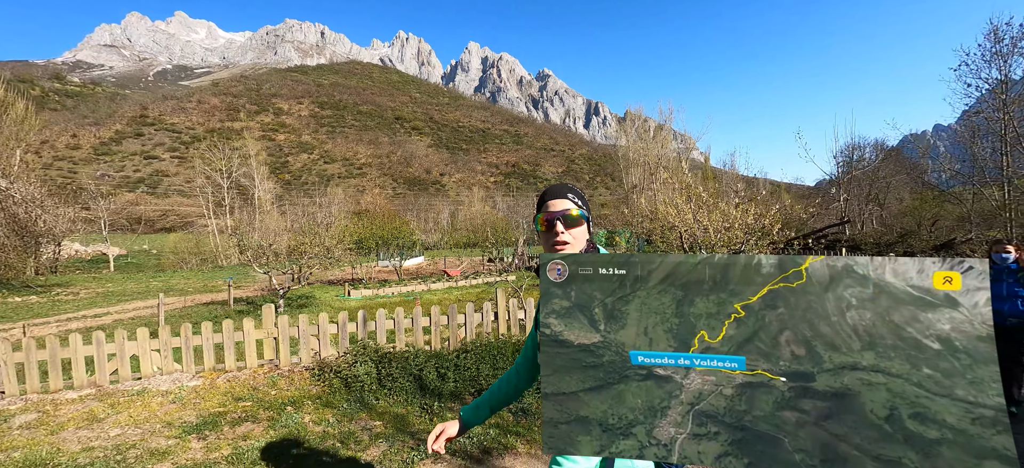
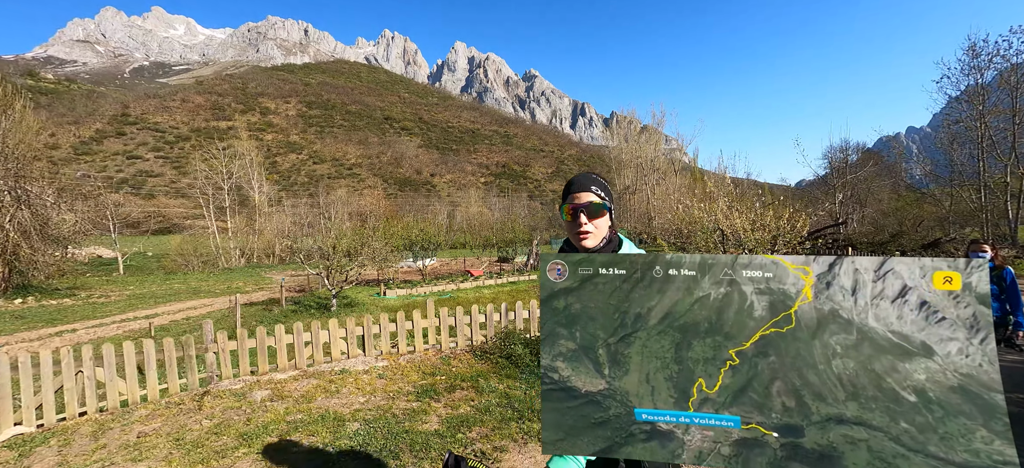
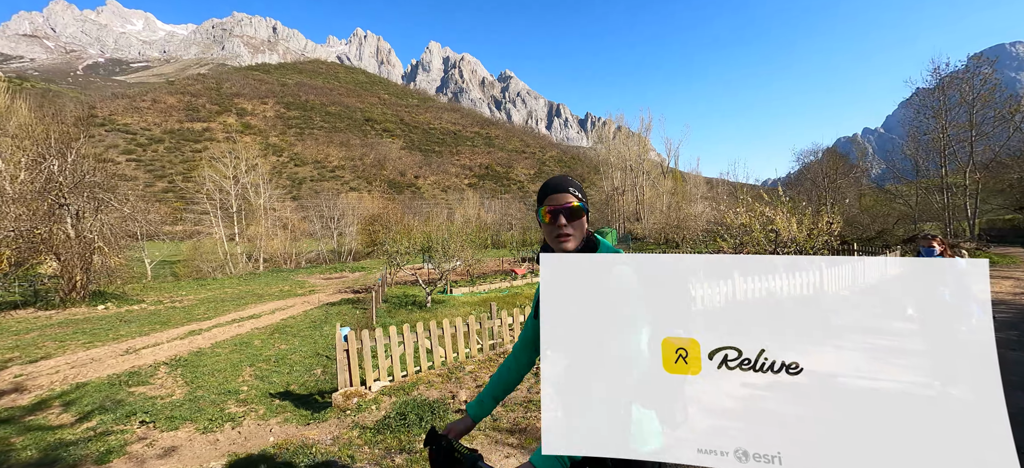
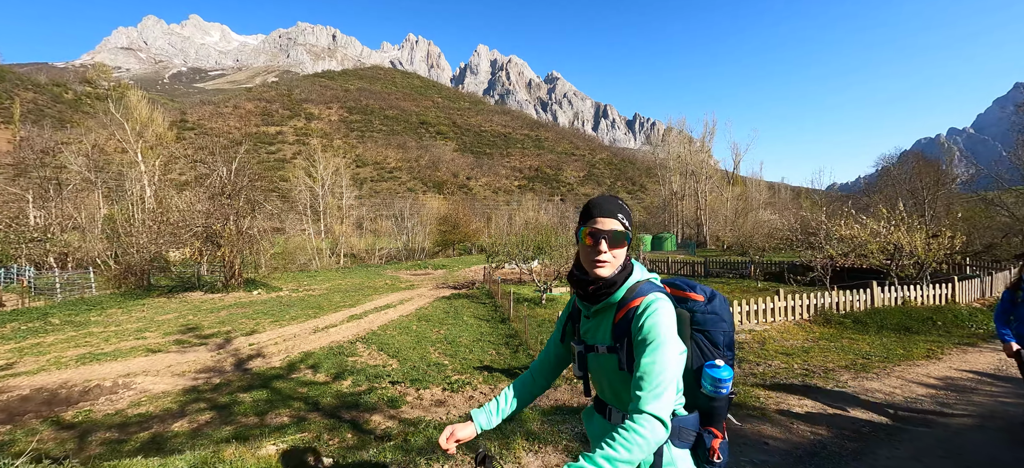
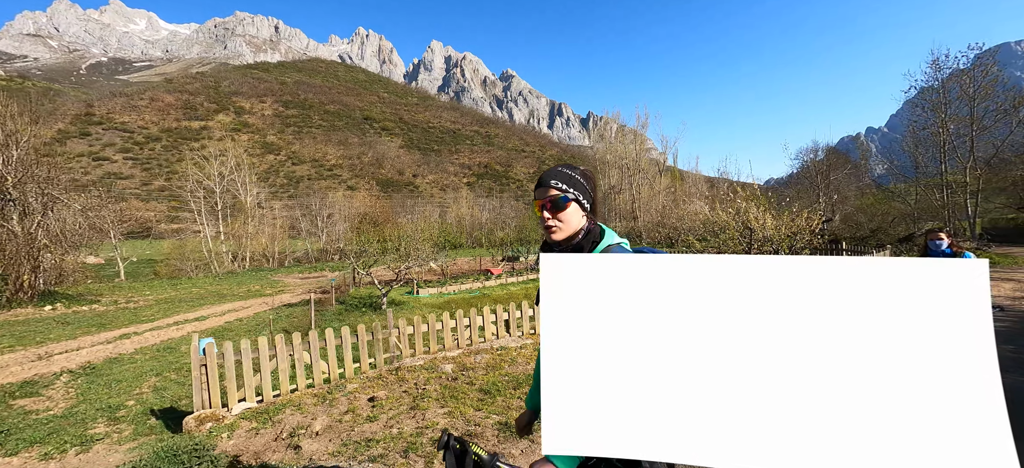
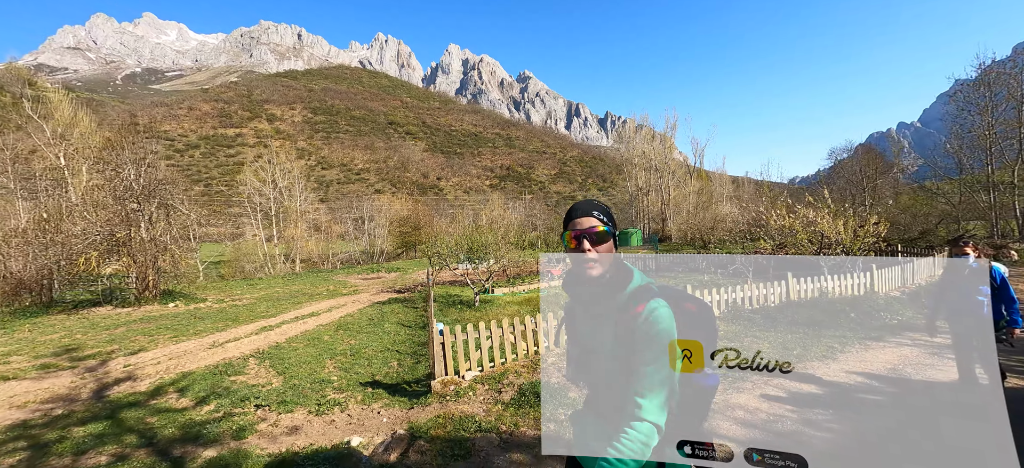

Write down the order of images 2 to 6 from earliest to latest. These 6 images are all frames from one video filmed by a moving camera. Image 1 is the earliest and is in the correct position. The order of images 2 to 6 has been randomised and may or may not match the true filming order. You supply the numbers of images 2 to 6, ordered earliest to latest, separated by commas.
2, 5, 3, 6, 4
